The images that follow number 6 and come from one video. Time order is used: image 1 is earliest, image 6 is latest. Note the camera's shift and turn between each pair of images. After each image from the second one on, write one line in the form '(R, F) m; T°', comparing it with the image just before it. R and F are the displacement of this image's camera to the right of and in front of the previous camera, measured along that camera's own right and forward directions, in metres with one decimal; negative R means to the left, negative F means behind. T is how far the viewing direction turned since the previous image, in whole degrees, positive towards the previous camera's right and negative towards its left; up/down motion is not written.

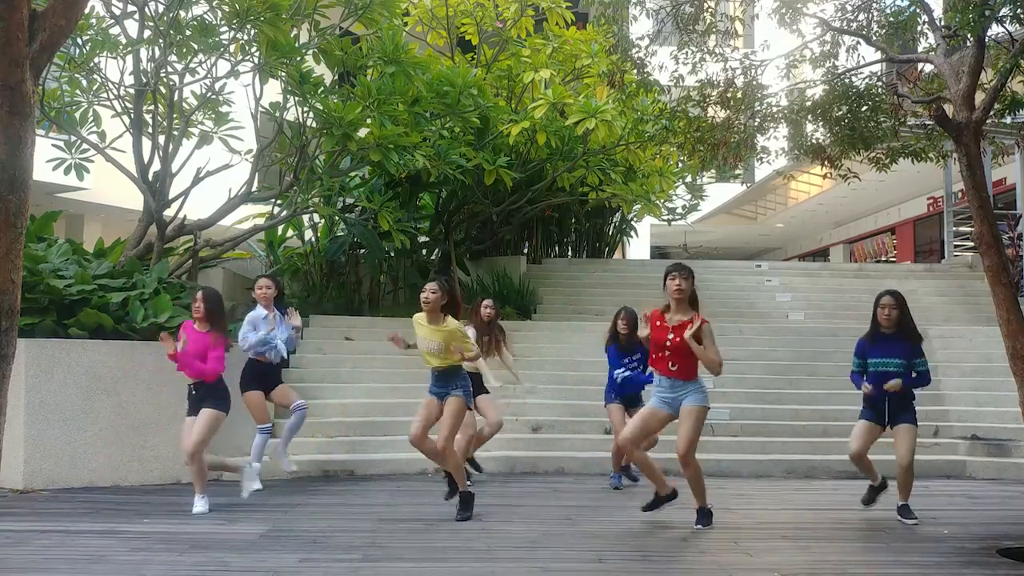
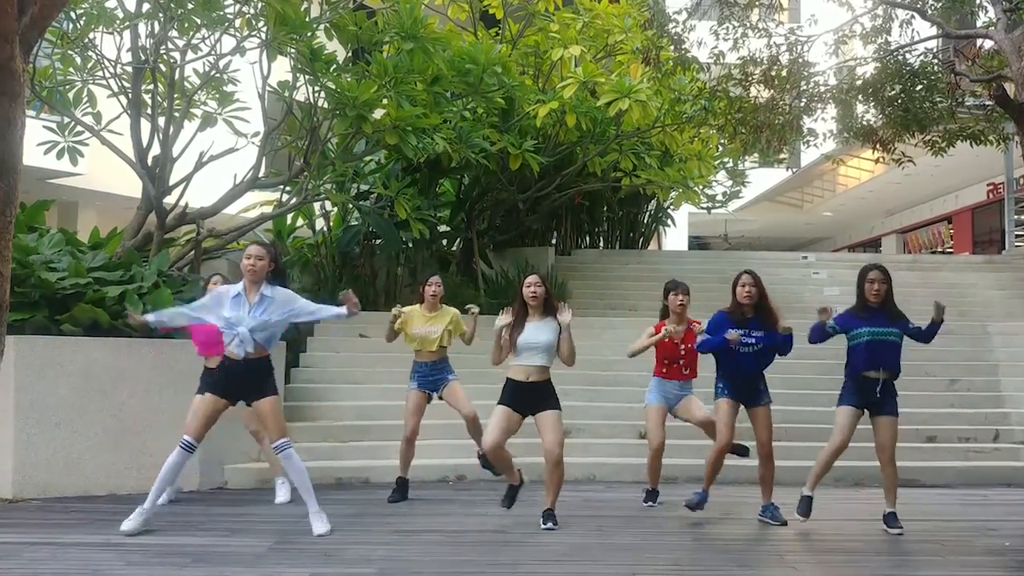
(-0.3, +0.7) m; 0°
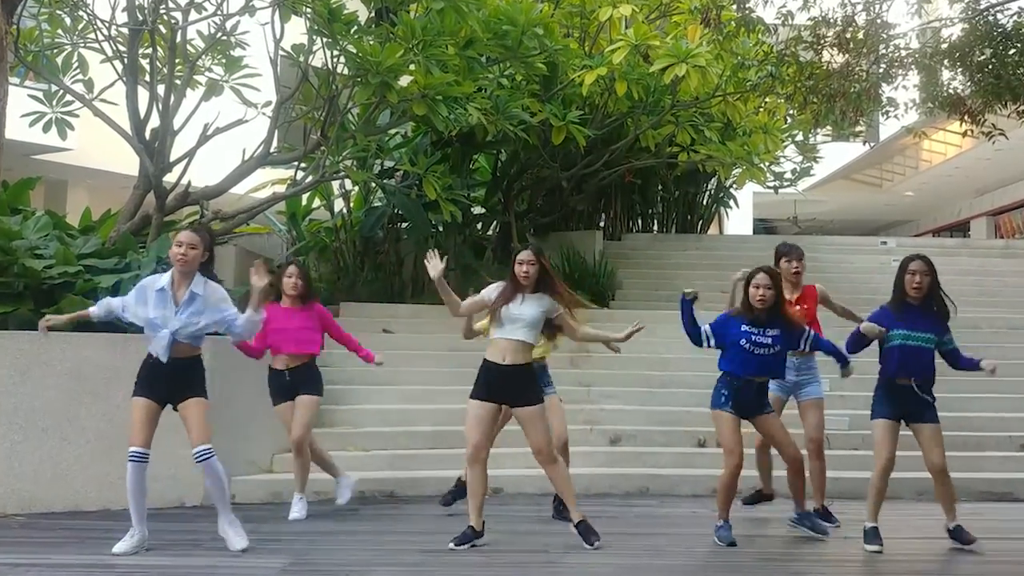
(-0.4, +1.0) m; 0°
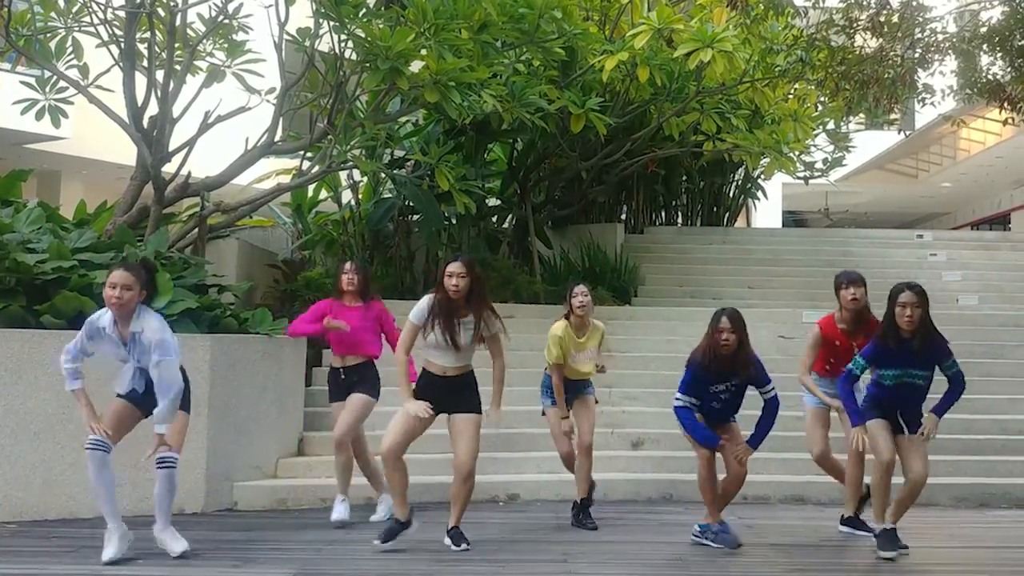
(-0.1, +0.4) m; 0°
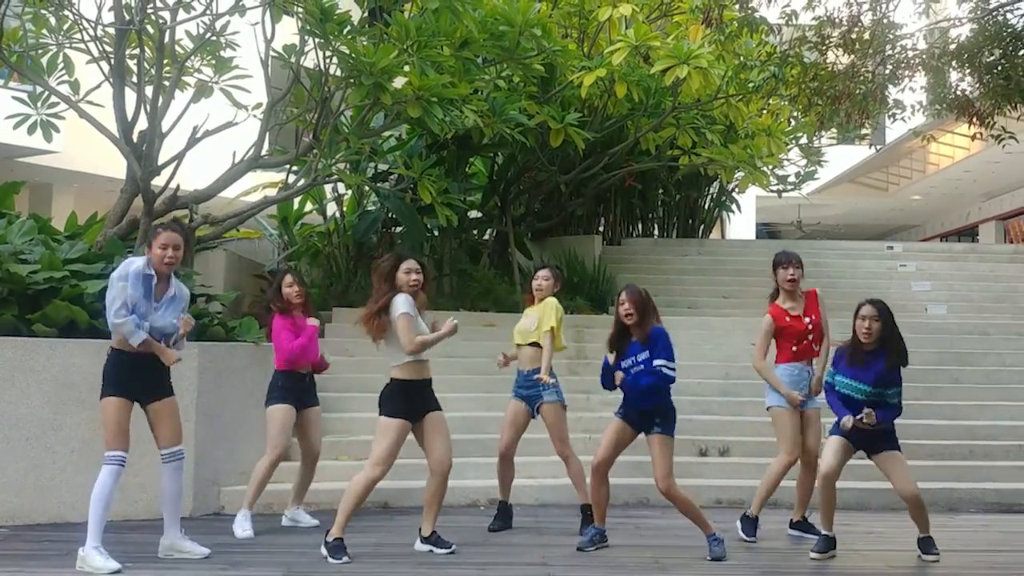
(+0.2, -0.2) m; 0°
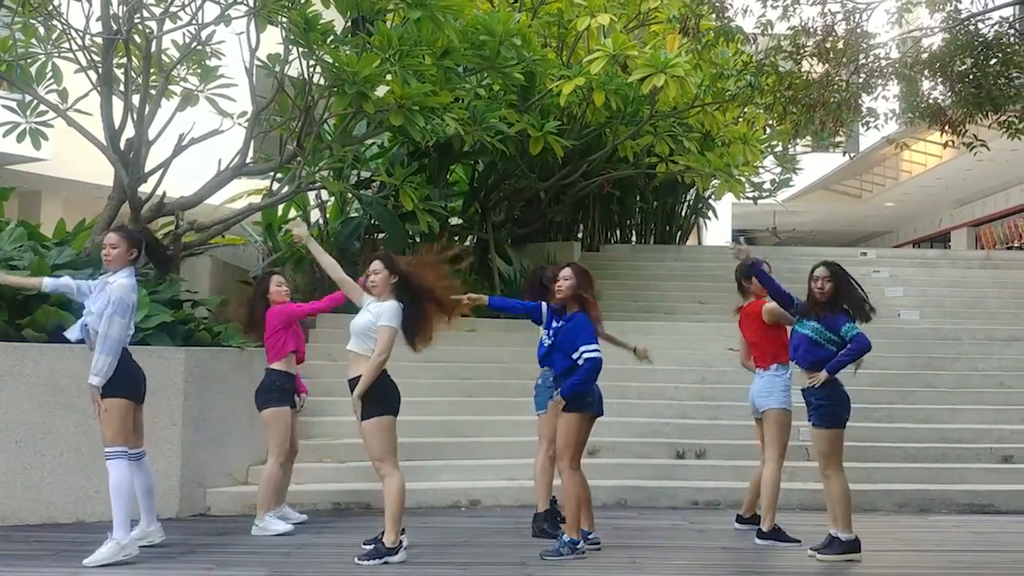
(+0.2, -0.1) m; 0°
